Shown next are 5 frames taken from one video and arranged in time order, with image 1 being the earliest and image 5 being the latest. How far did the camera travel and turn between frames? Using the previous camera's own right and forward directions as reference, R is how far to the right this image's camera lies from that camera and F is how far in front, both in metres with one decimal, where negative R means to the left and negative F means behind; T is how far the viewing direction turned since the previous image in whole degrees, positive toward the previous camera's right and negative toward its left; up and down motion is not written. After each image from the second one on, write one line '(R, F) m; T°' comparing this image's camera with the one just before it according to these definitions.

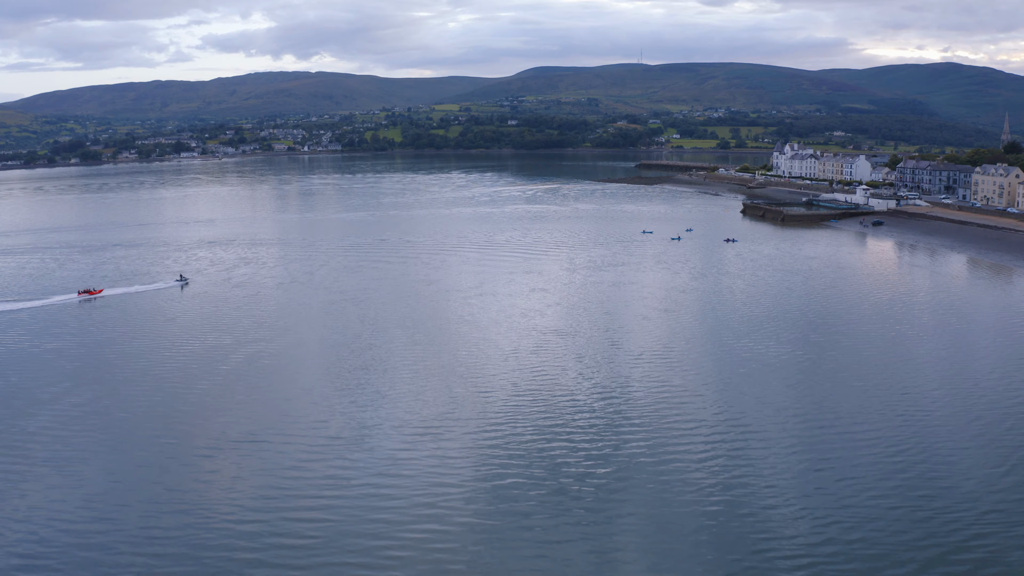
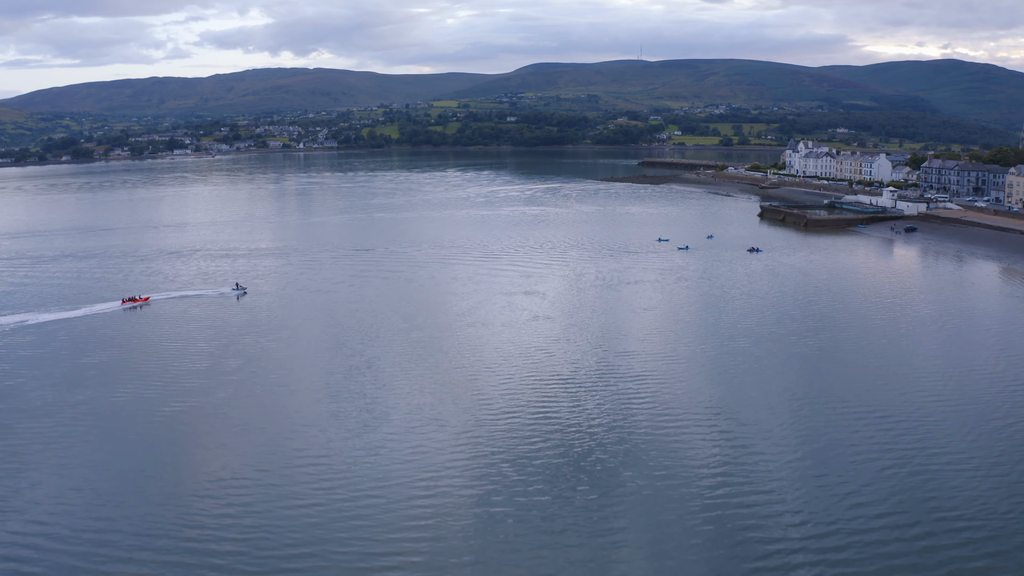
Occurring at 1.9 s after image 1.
(0.0, +1.7) m; 0°
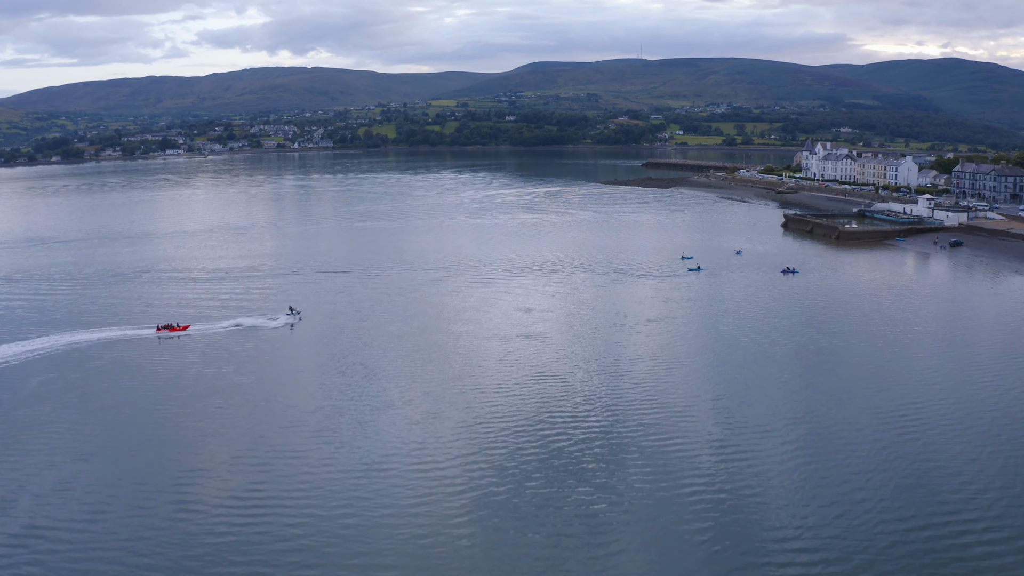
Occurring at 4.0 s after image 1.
(0.0, +1.9) m; 0°
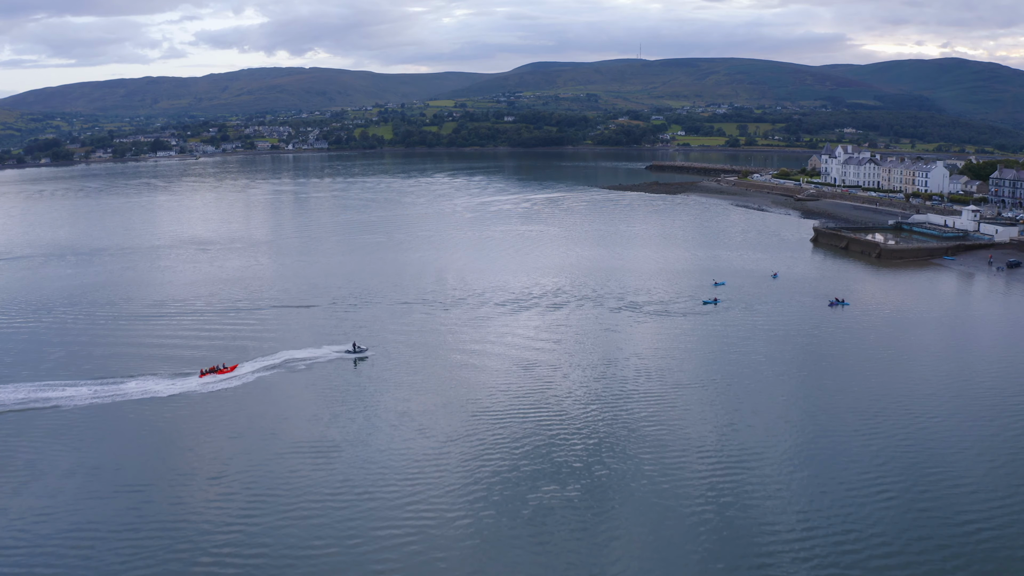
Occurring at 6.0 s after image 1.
(0.0, +2.0) m; 0°
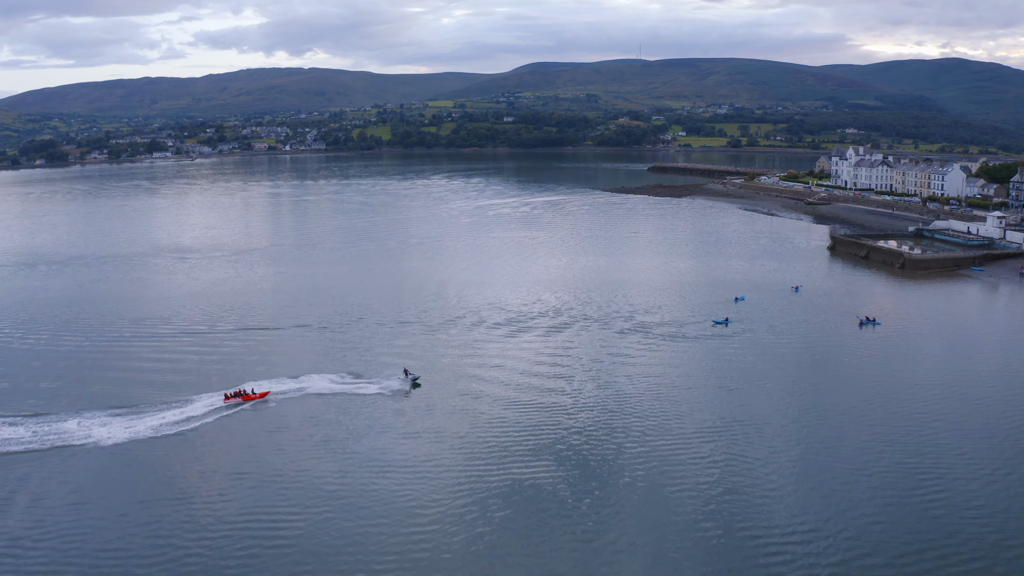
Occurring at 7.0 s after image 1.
(0.0, +0.9) m; 0°
